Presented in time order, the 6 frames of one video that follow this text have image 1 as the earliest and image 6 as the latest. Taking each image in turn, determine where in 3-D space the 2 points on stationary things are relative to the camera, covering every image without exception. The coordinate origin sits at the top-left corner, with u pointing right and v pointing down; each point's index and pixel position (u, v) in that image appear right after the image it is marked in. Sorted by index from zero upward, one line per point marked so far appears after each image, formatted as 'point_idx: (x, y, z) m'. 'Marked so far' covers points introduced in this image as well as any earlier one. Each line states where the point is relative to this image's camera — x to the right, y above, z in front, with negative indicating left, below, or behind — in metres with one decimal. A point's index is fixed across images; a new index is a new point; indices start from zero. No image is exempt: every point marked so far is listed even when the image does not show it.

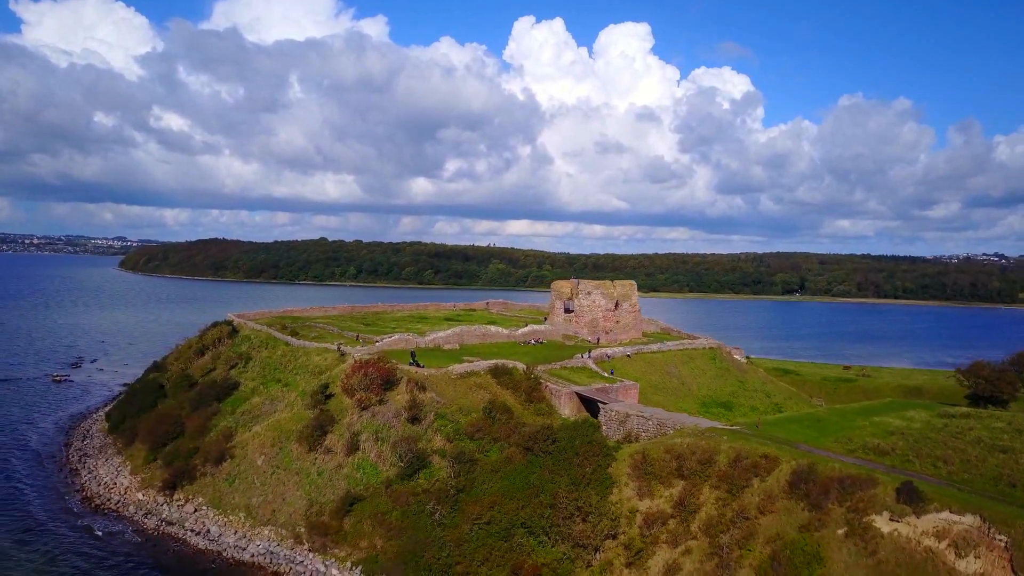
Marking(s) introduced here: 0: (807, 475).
0: (+9.1, -5.8, +19.7) m
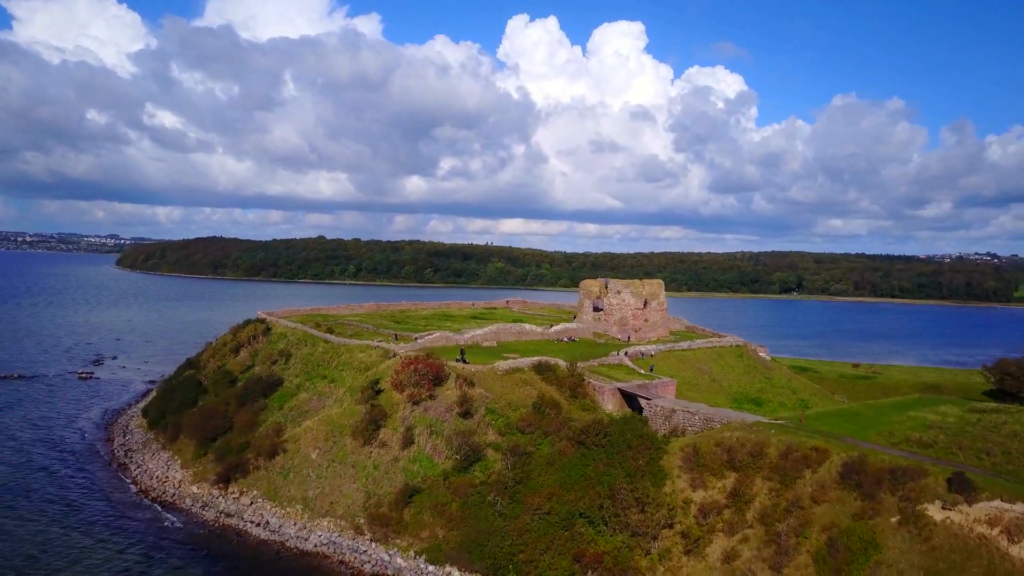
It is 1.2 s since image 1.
0: (+11.2, -5.8, +20.6) m
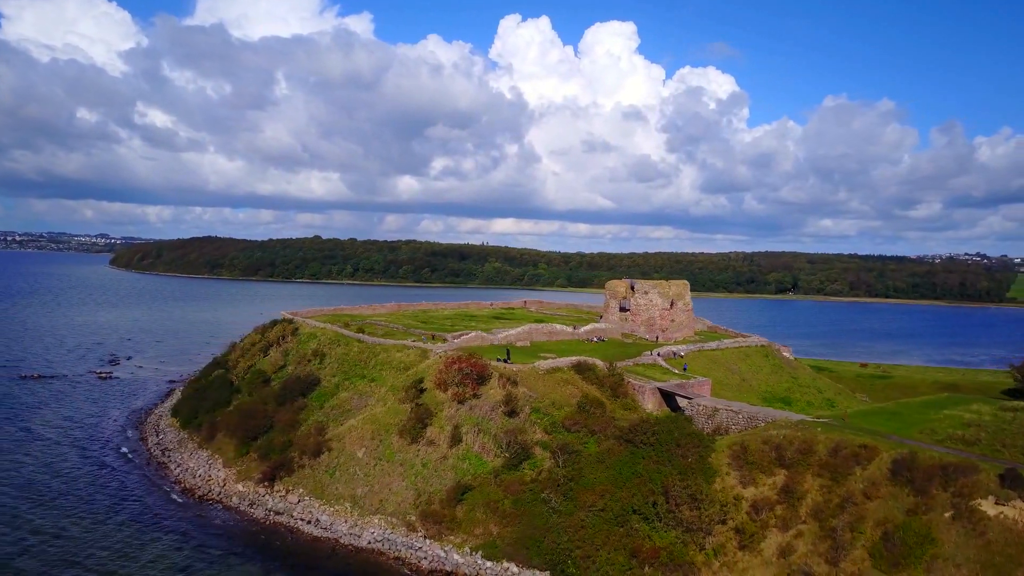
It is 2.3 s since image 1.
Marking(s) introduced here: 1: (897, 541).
0: (+13.2, -5.8, +21.2) m
1: (+11.8, -7.7, +19.5) m
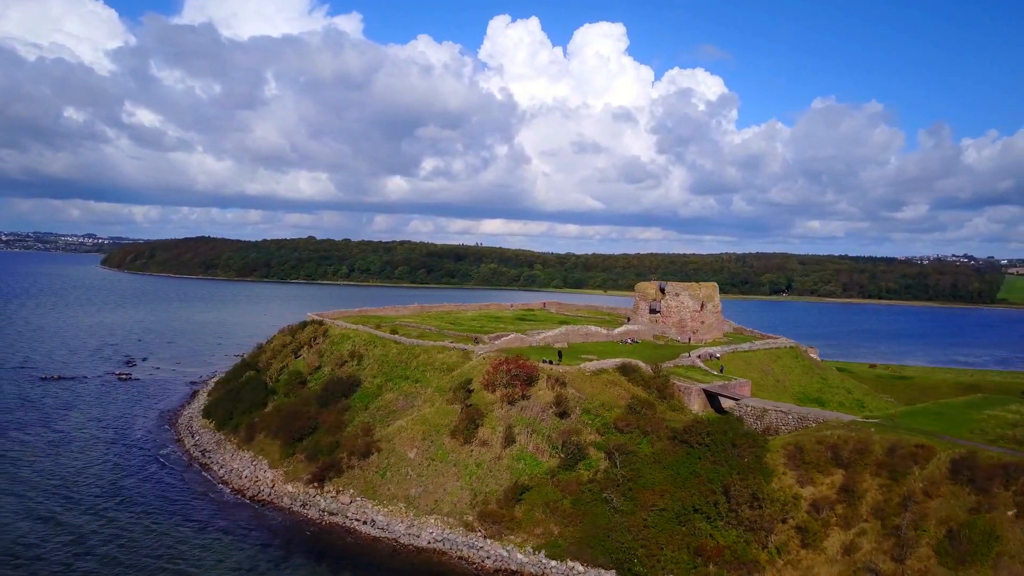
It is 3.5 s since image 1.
0: (+15.5, -5.9, +21.6) m
1: (+14.1, -7.8, +20.0) m
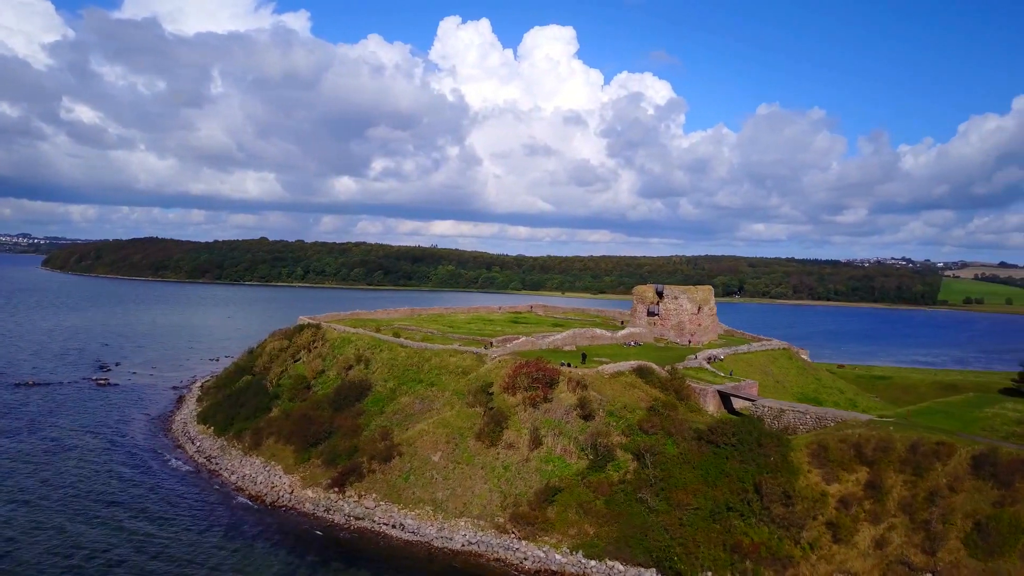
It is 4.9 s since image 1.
0: (+17.0, -6.1, +22.8) m
1: (+15.7, -8.0, +21.0) m
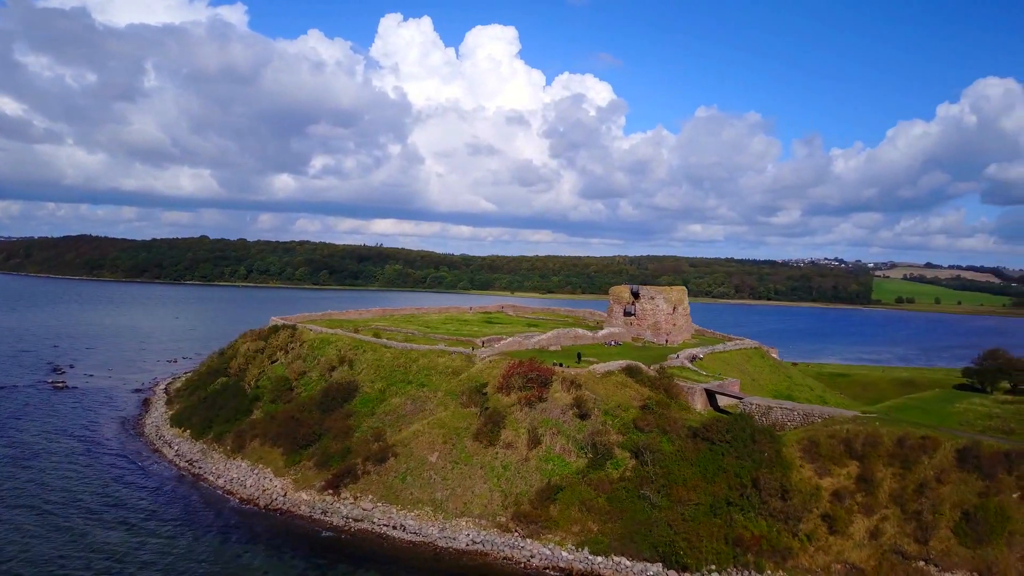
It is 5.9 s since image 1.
0: (+17.2, -6.1, +24.1) m
1: (+16.1, -8.0, +22.3) m
